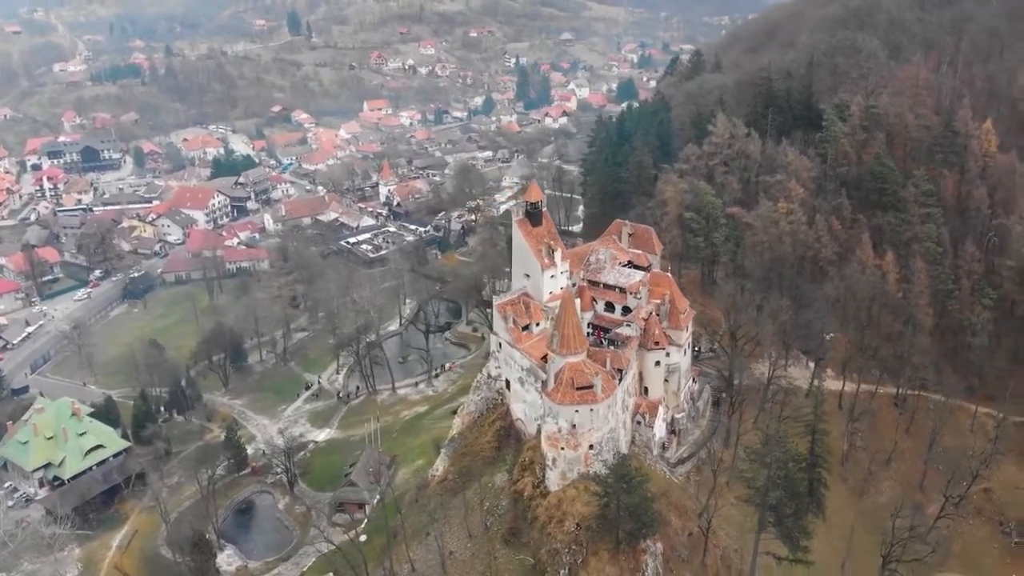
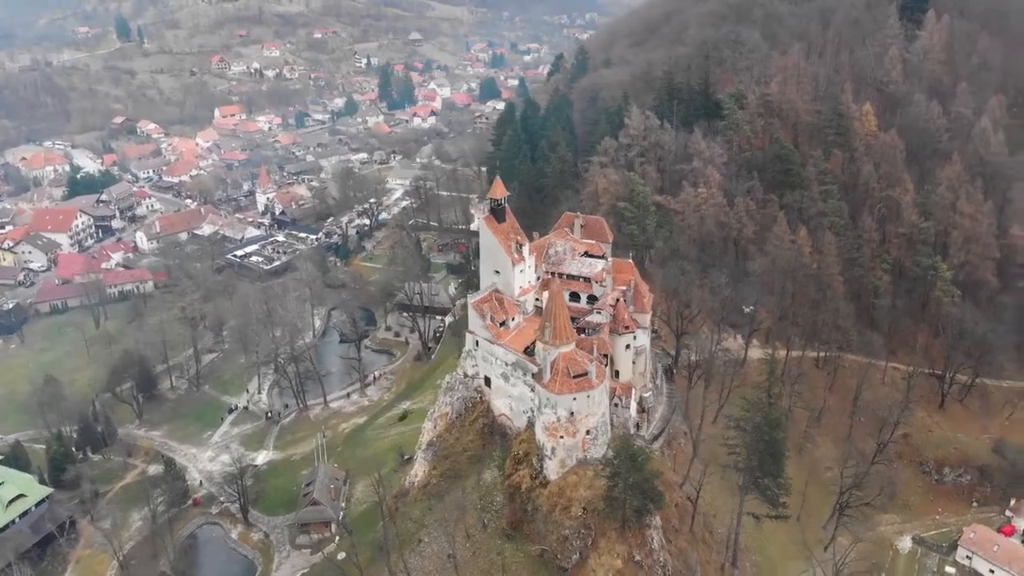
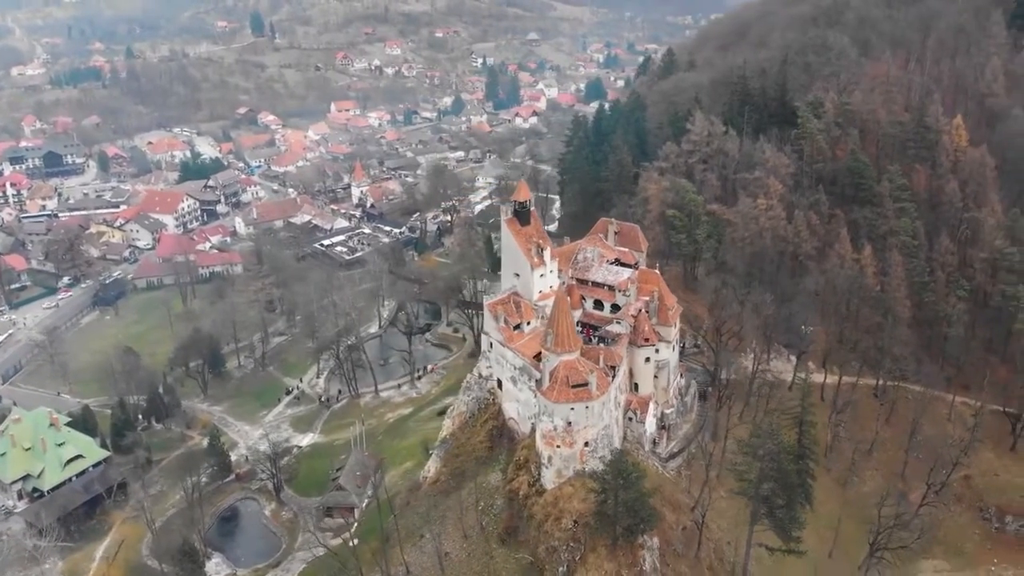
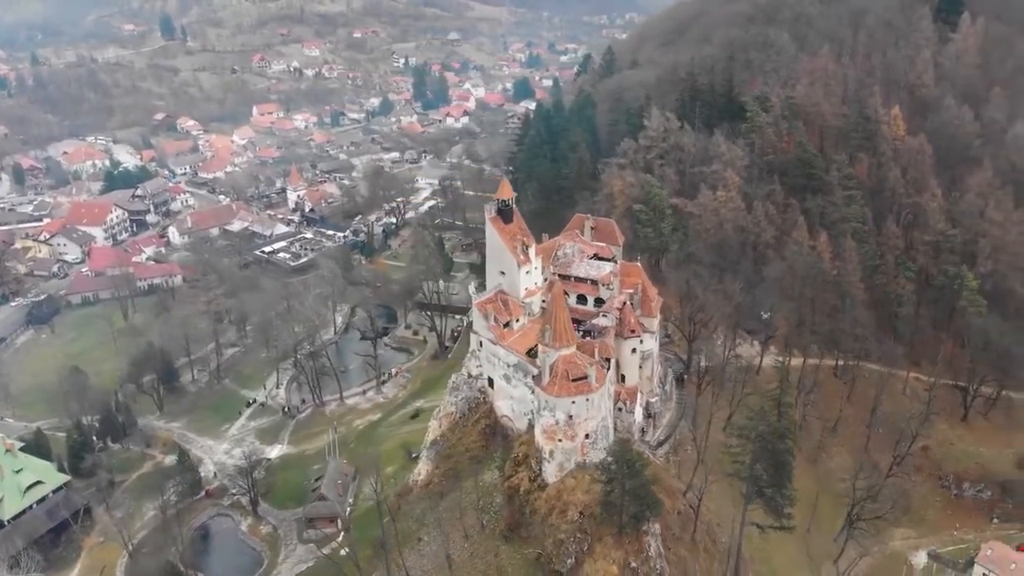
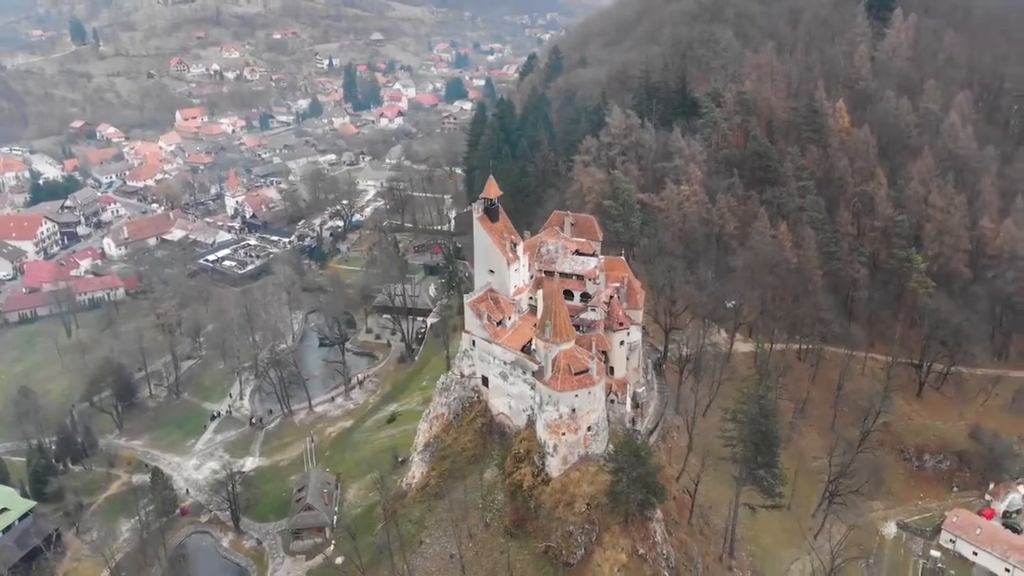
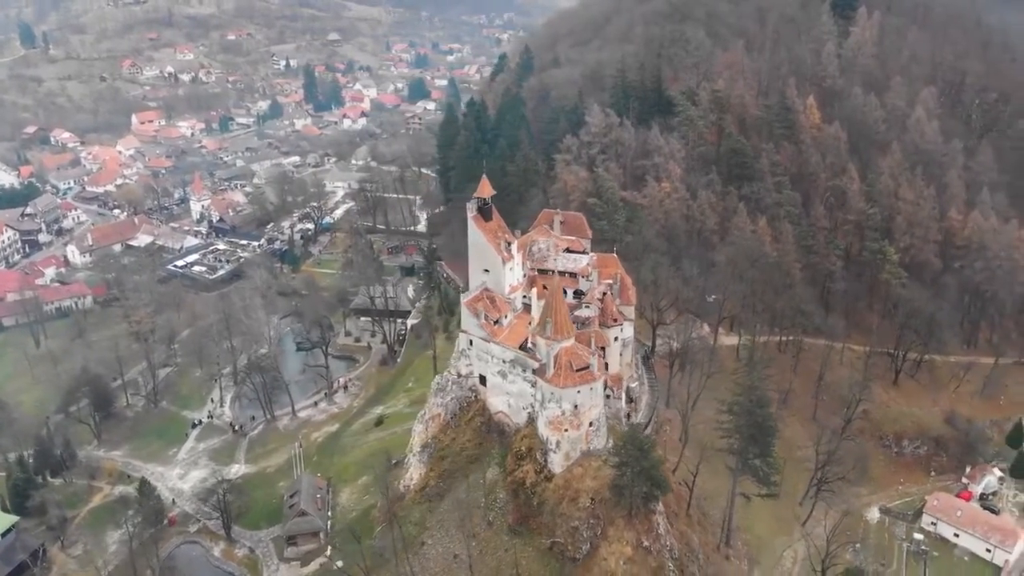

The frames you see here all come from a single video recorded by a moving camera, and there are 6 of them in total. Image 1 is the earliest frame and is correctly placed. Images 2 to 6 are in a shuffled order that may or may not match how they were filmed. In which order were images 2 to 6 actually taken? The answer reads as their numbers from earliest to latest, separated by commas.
3, 4, 2, 5, 6
